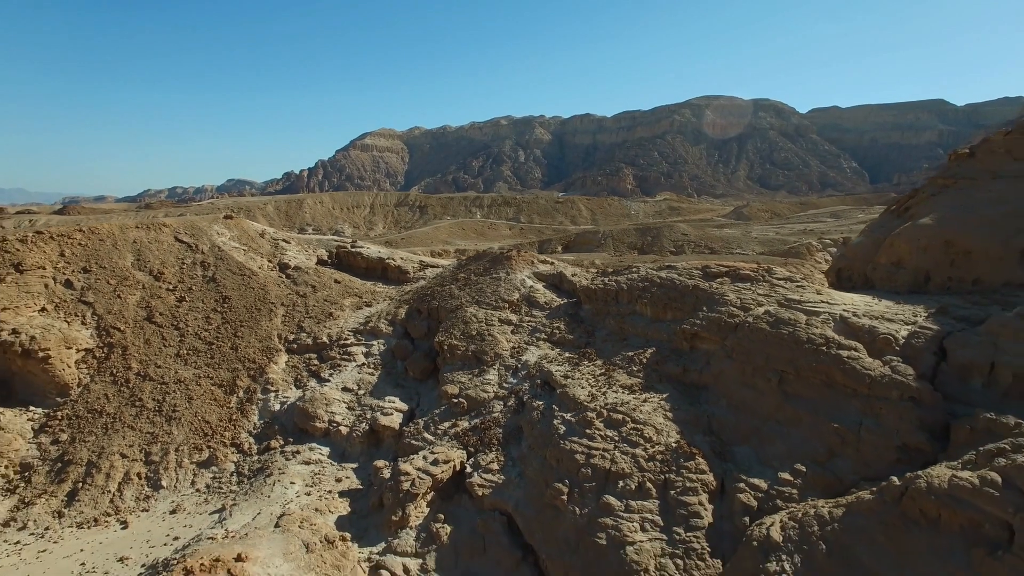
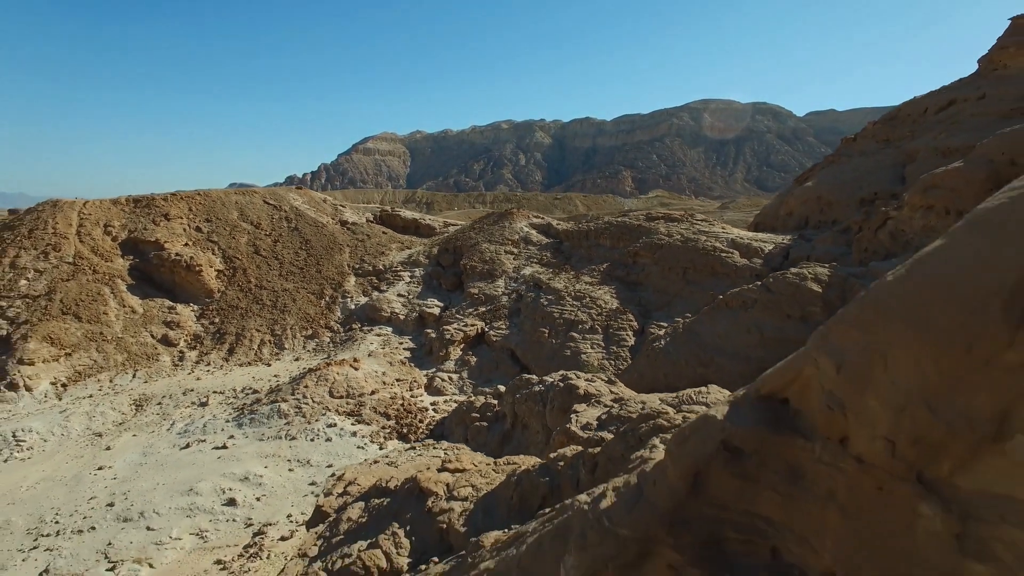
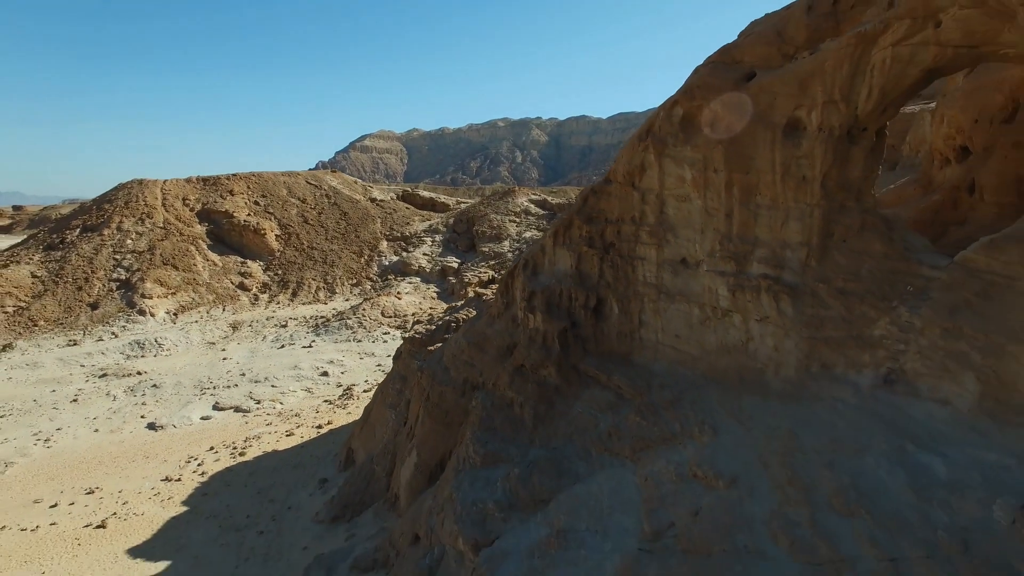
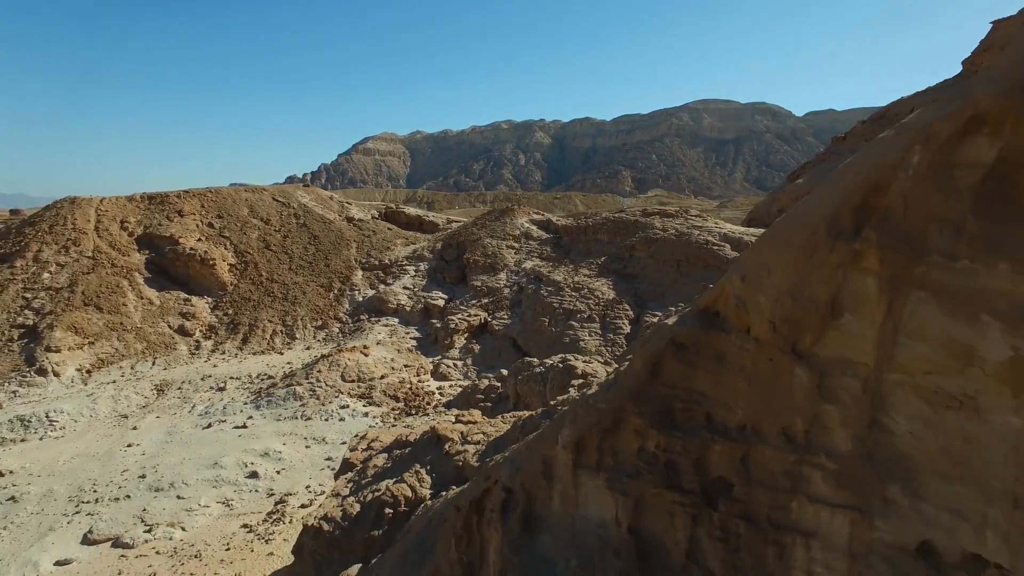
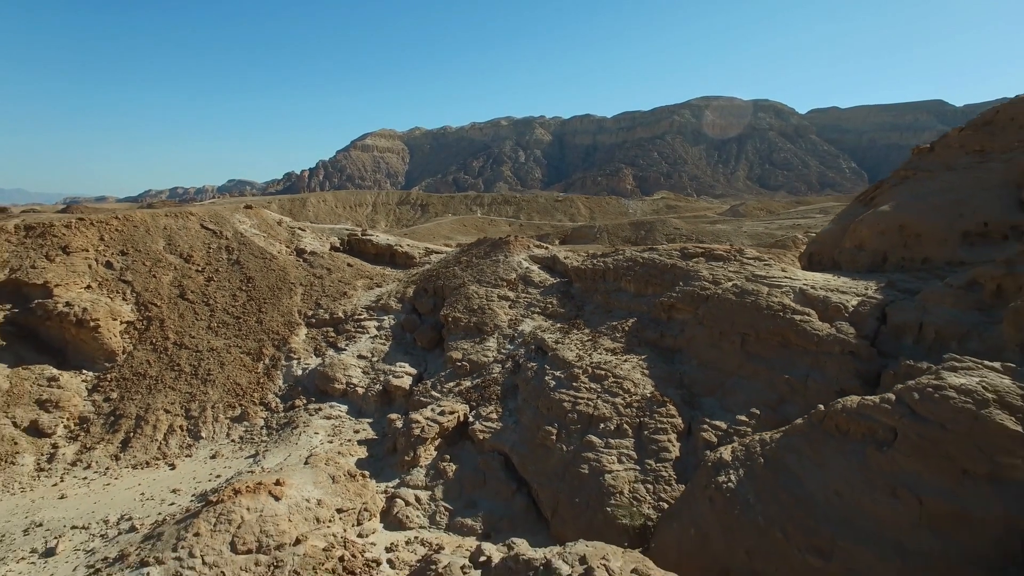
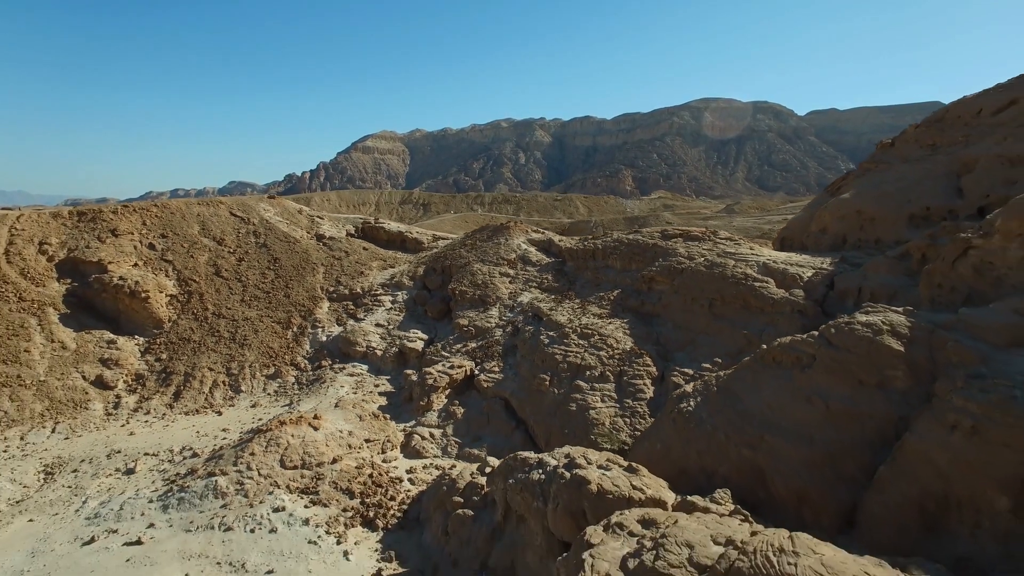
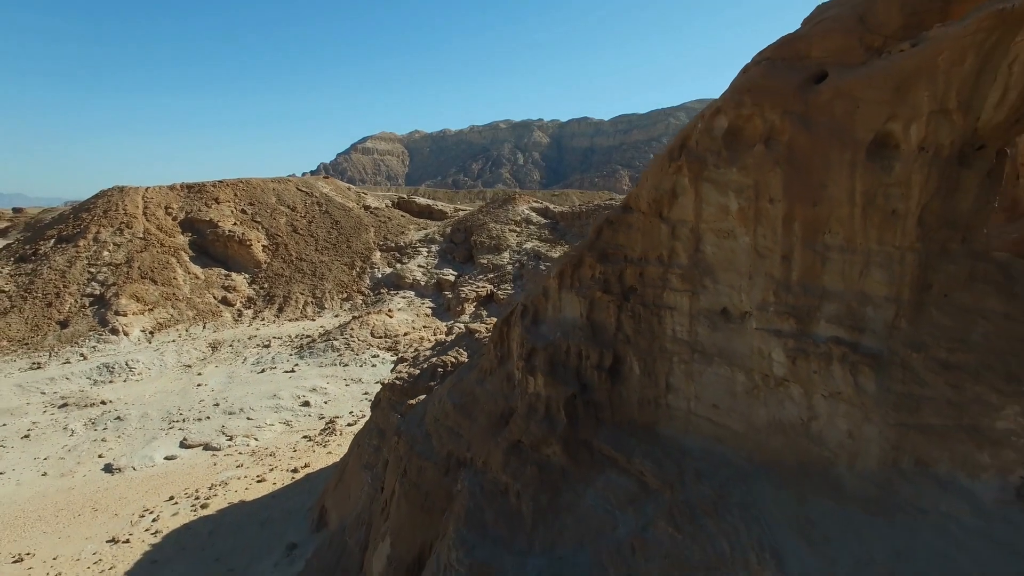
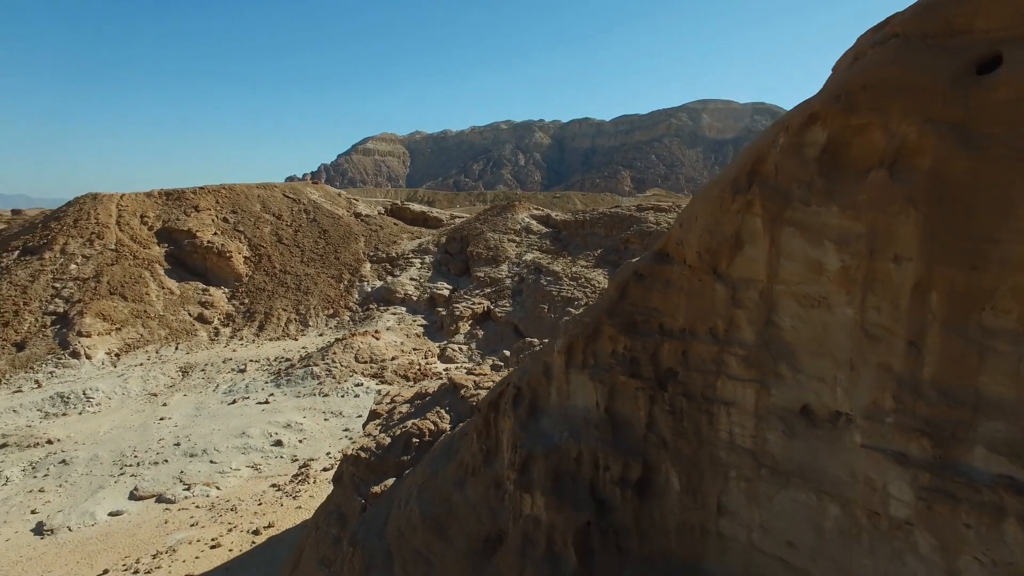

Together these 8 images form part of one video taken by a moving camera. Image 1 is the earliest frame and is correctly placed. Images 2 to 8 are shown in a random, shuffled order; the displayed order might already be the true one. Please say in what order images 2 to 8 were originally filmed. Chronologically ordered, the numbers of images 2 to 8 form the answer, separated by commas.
5, 6, 2, 4, 8, 7, 3
